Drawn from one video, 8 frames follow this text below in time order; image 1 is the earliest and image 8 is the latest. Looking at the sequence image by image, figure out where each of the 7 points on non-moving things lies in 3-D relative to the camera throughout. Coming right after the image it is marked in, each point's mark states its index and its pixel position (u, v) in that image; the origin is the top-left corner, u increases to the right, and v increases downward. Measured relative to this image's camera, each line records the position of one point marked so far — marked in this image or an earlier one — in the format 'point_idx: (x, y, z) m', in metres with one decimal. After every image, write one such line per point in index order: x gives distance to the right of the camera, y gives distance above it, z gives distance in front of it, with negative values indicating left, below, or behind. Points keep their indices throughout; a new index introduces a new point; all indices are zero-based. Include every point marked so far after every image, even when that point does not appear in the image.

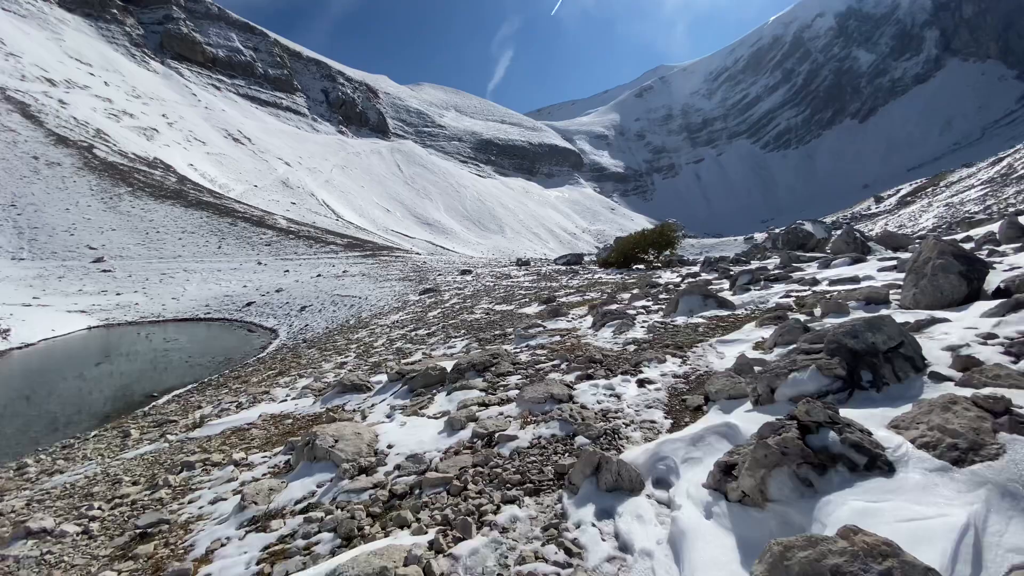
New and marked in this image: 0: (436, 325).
0: (-3.1, -1.5, +19.1) m
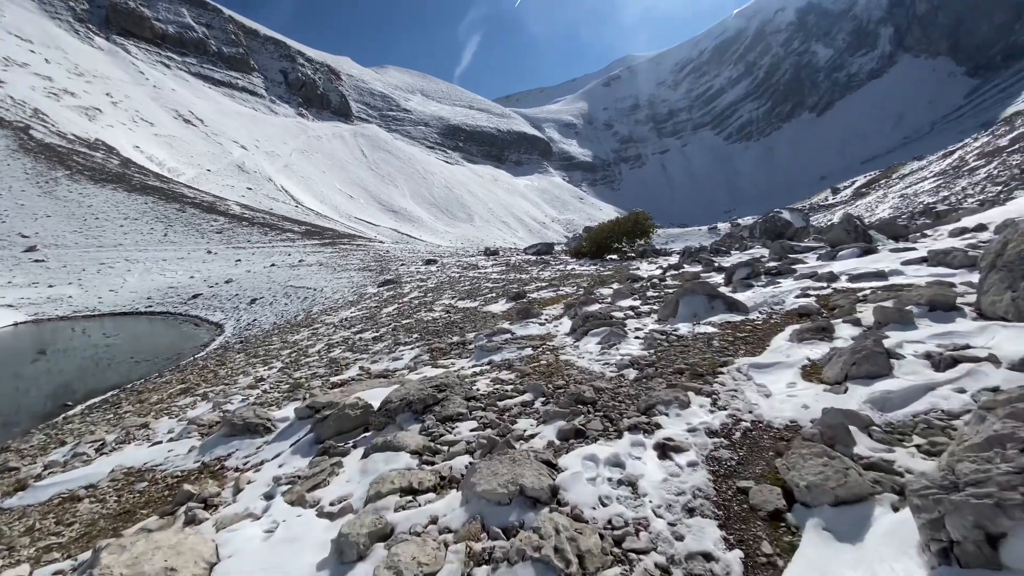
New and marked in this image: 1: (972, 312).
0: (-4.3, -1.3, +16.5) m
1: (+6.2, -0.3, +6.5) m
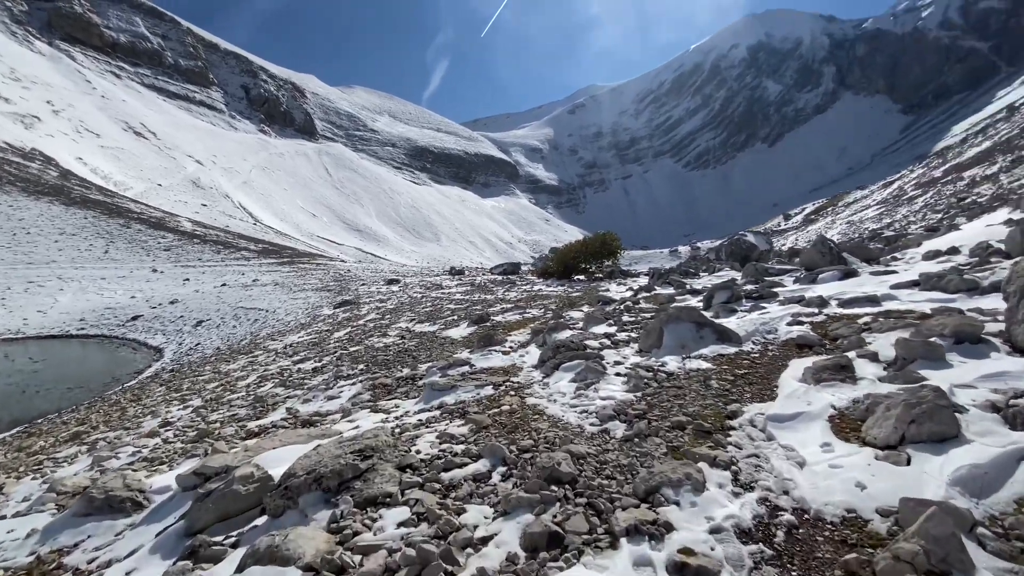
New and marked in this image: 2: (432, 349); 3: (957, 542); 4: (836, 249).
0: (-5.5, -2.1, +14.7) m
1: (+5.7, -0.7, +5.5) m
2: (-2.0, -1.6, +12.3) m
3: (+2.3, -1.3, +2.5) m
4: (+10.3, +1.2, +15.3) m
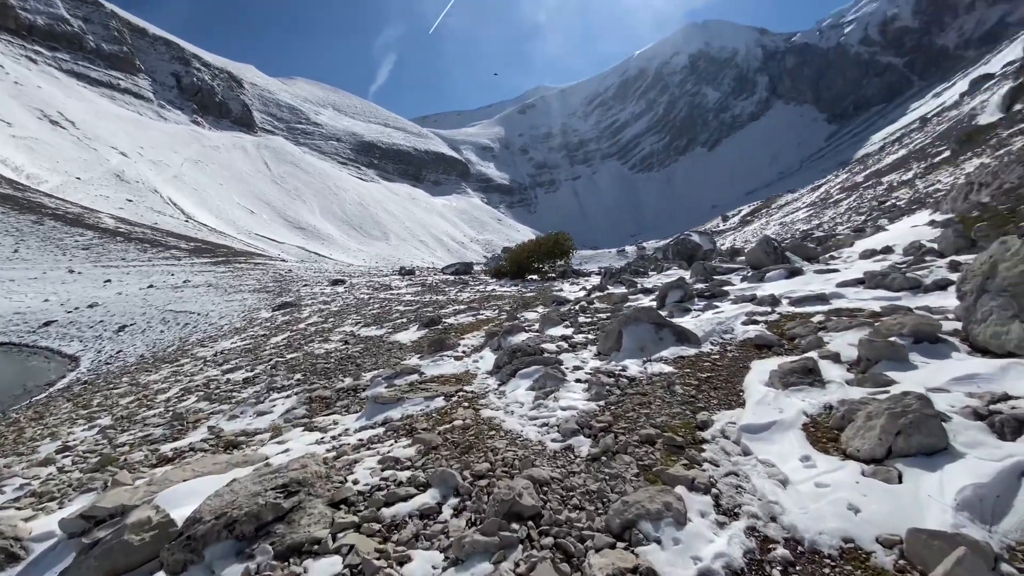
0: (-6.9, -2.1, +13.5) m
1: (+5.2, -0.6, +5.5) m
2: (-3.2, -1.6, +11.5) m
3: (+2.1, -1.3, +2.2) m
4: (+8.7, +1.3, +15.7) m
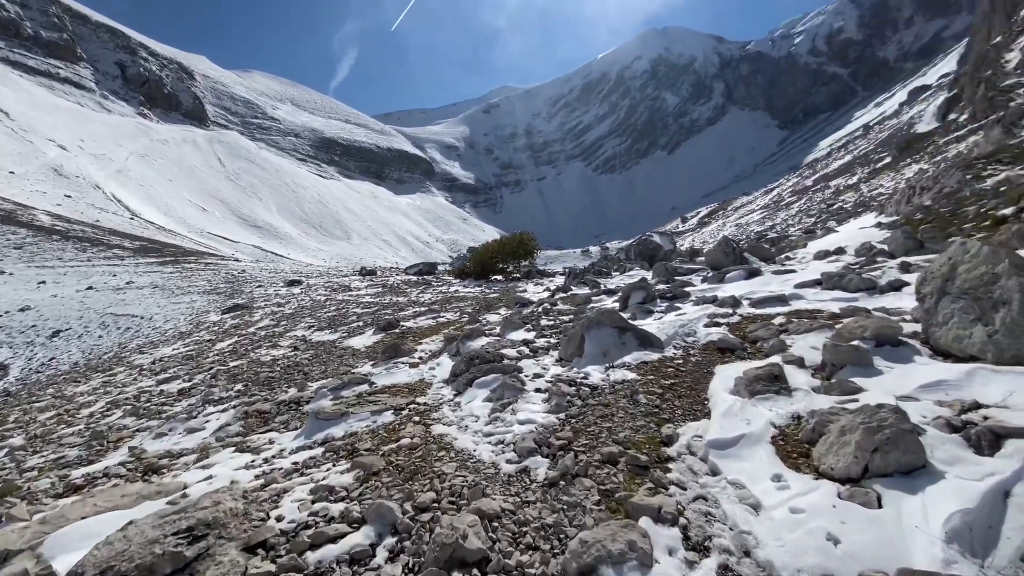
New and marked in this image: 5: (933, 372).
0: (-8.0, -2.2, +12.5) m
1: (+4.7, -0.7, +5.4) m
2: (-4.1, -1.7, +10.8) m
3: (+1.9, -1.4, +1.9) m
4: (+7.5, +1.3, +15.9) m
5: (+4.0, -0.8, +4.5) m
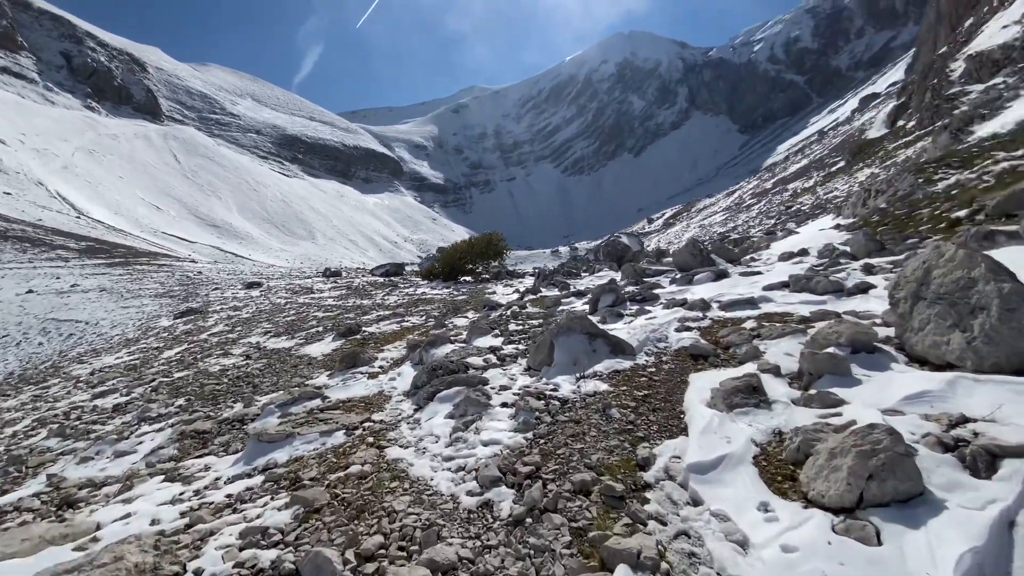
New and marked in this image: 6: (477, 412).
0: (-8.8, -2.3, +11.6) m
1: (+4.3, -0.7, +5.3) m
2: (-4.8, -1.8, +10.1) m
3: (+1.7, -1.4, +1.6) m
4: (+6.4, +1.2, +15.9) m
5: (+3.7, -0.9, +4.4) m
6: (-0.4, -1.4, +5.4) m
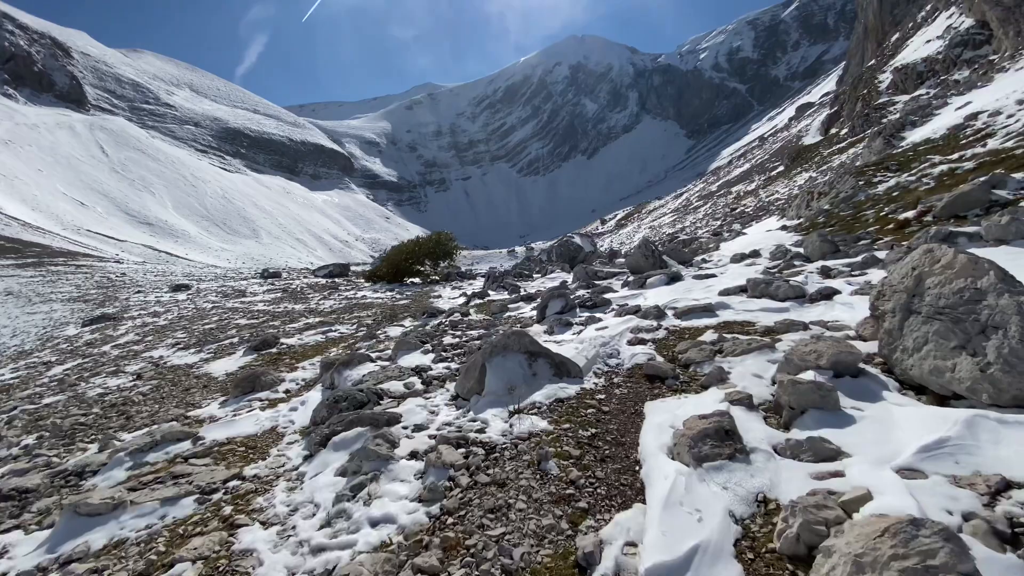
0: (-10.1, -2.5, +9.5) m
1: (+3.5, -0.8, +4.4) m
2: (-6.0, -2.0, +8.4) m
3: (+1.3, -1.6, +0.5) m
4: (+4.6, +1.1, +15.2) m
5: (+3.0, -1.0, +3.4) m
6: (-1.2, -1.5, +4.1) m
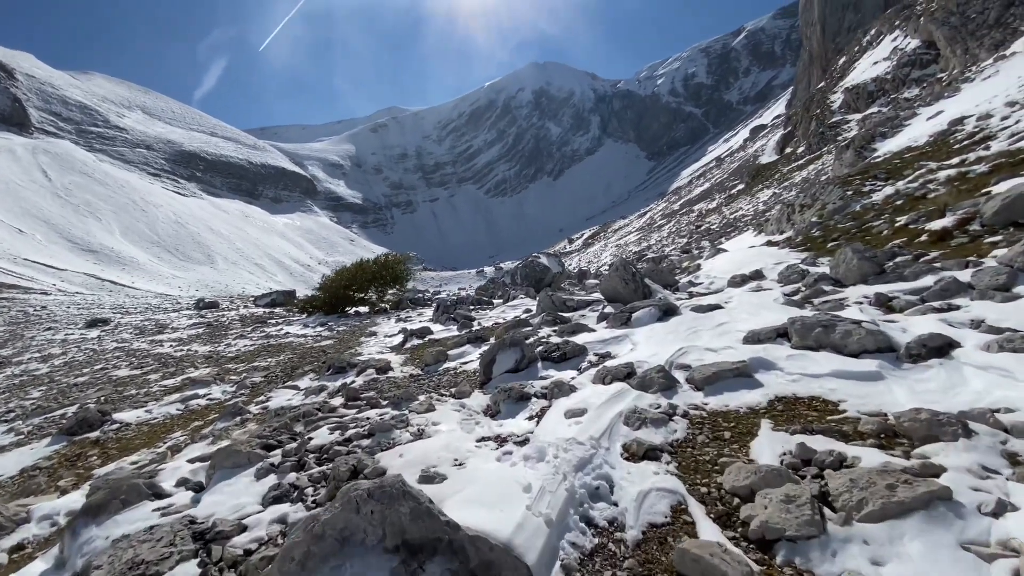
0: (-11.0, -3.4, +5.4) m
1: (+2.8, -1.2, +1.2) m
2: (-6.9, -2.7, +4.5) m
3: (+0.9, -1.8, -2.9) m
4: (+3.3, +0.3, +12.1) m
5: (+2.4, -1.3, +0.2) m
6: (-1.8, -2.0, +0.6) m
